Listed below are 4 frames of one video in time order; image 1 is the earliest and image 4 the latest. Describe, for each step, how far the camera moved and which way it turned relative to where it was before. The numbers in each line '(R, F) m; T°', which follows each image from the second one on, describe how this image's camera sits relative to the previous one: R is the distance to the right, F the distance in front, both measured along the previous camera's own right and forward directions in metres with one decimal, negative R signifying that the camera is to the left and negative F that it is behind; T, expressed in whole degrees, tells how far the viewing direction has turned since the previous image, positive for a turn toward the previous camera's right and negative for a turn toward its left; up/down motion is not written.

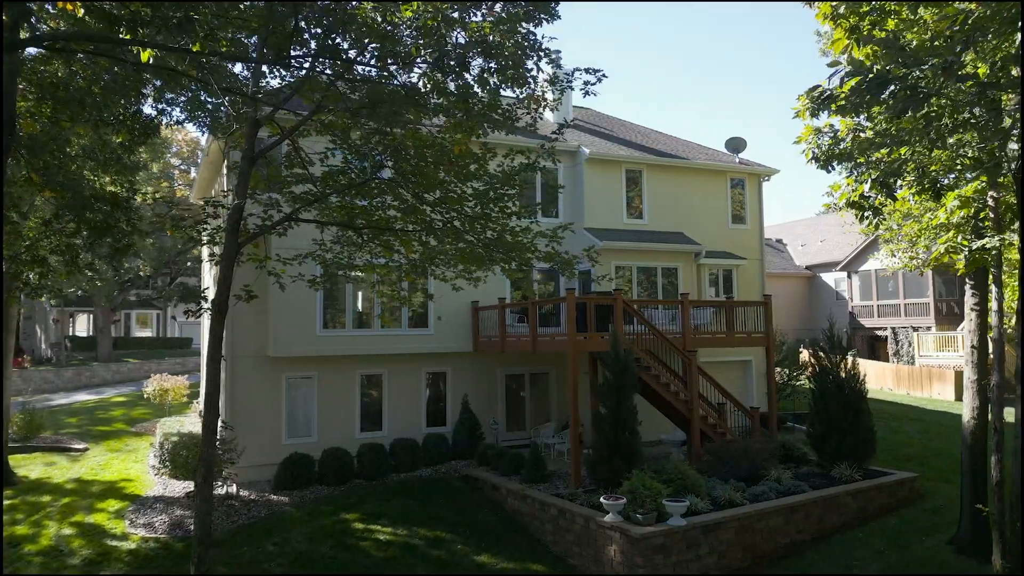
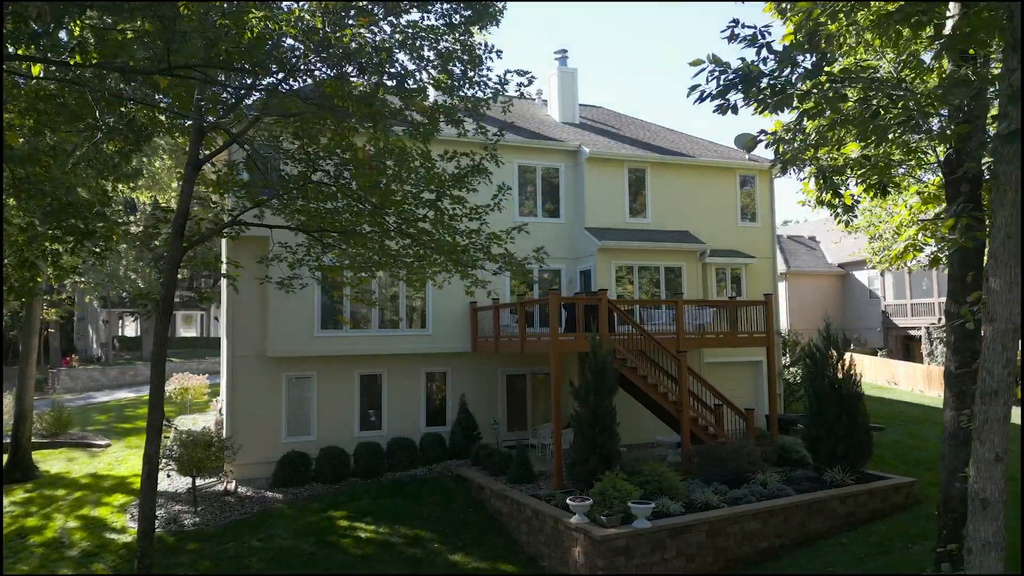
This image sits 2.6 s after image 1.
(+1.2, 0.0) m; -3°
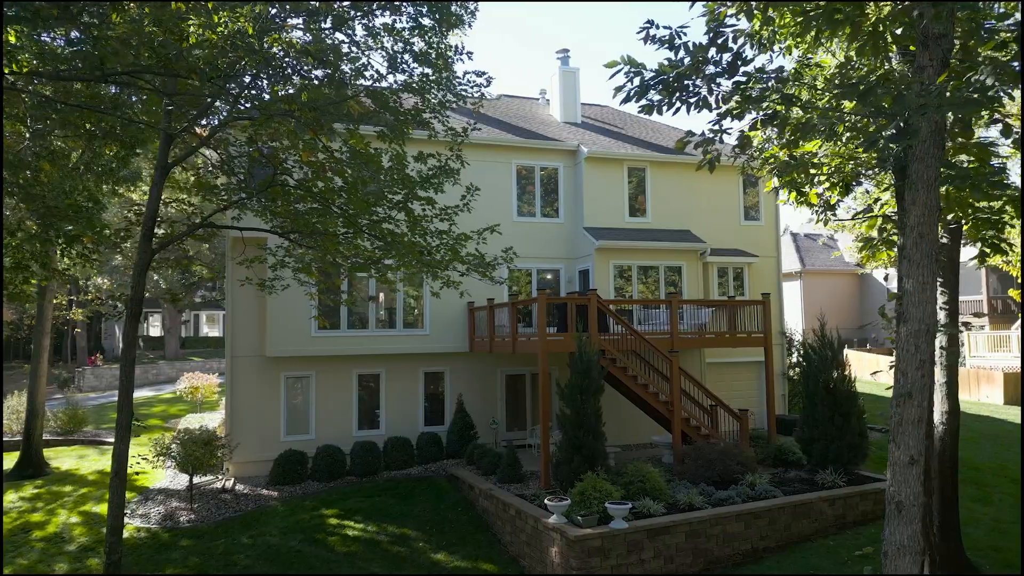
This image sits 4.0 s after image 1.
(+0.7, 0.0) m; -2°
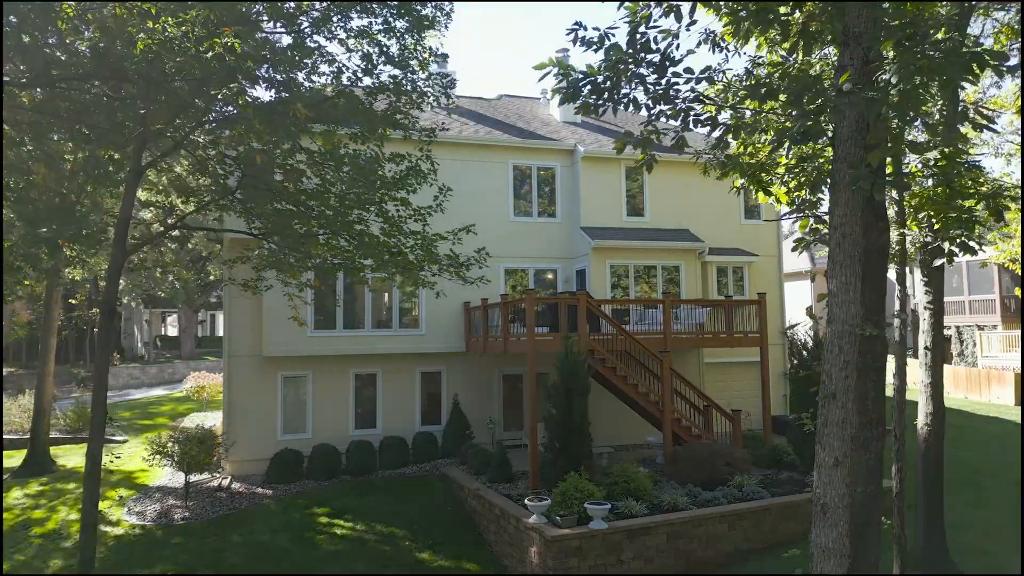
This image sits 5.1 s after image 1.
(+0.6, 0.0) m; -1°
